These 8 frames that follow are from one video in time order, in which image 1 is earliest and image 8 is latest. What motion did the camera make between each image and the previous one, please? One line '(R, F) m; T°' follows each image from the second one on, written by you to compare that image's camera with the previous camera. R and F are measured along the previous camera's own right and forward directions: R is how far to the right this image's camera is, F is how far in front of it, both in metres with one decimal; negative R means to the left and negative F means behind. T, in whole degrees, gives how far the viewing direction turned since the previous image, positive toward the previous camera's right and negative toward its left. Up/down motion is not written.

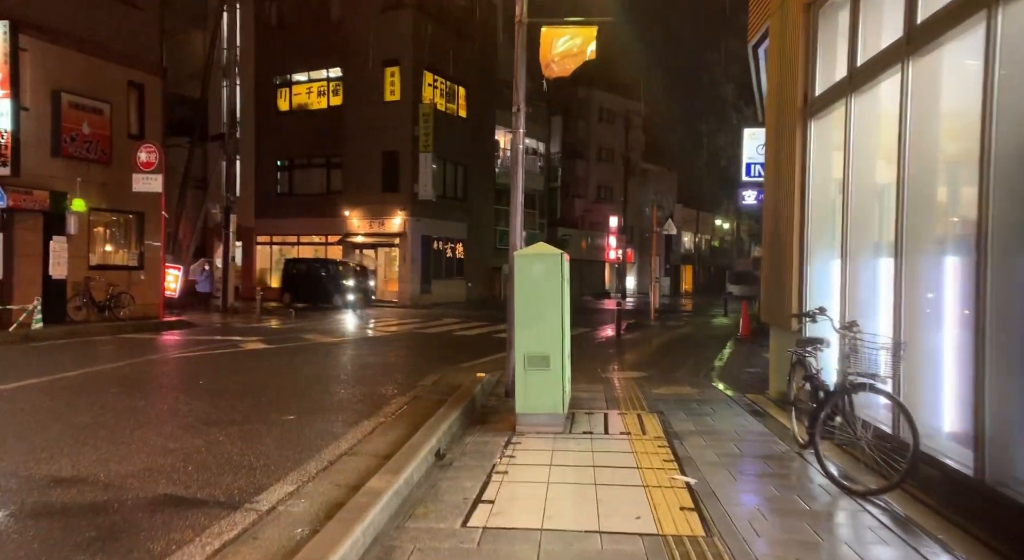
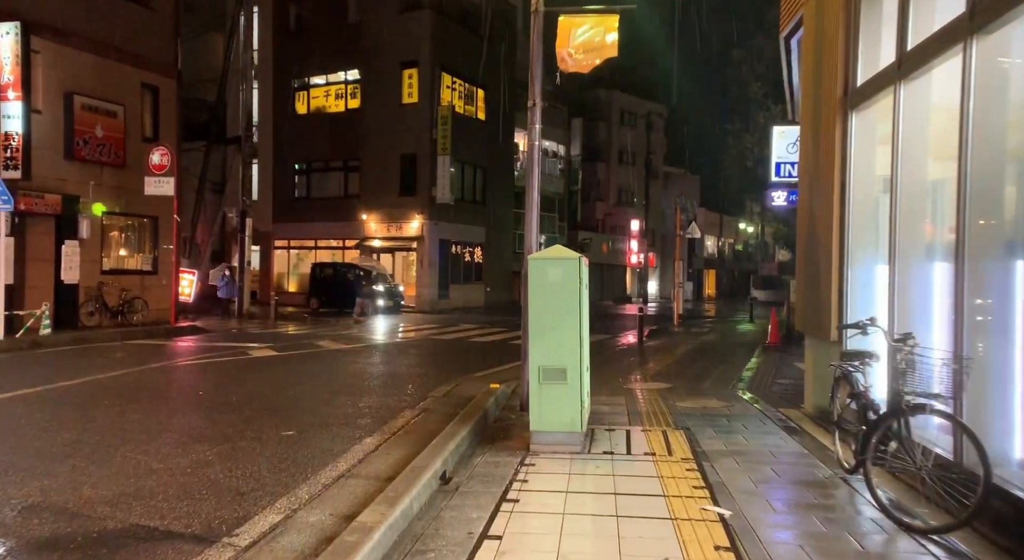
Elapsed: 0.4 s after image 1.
(+0.1, +0.6) m; -2°
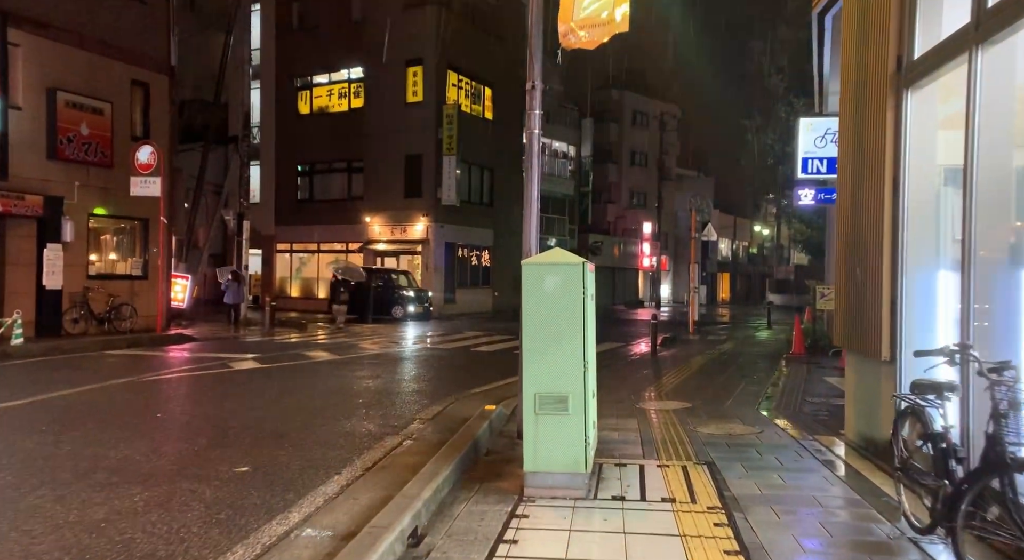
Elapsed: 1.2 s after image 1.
(+0.2, +1.2) m; -1°
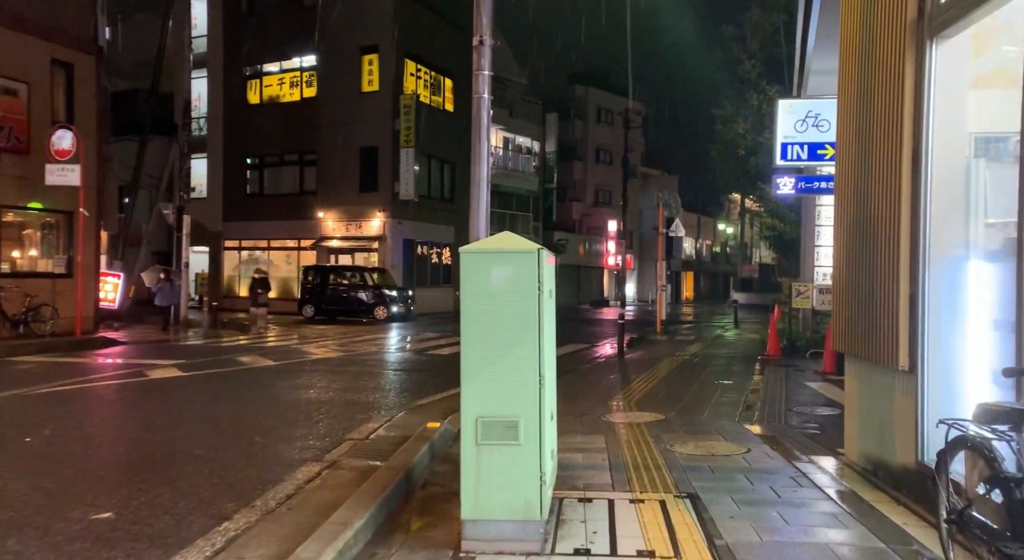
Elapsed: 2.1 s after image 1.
(+0.2, +1.4) m; +2°
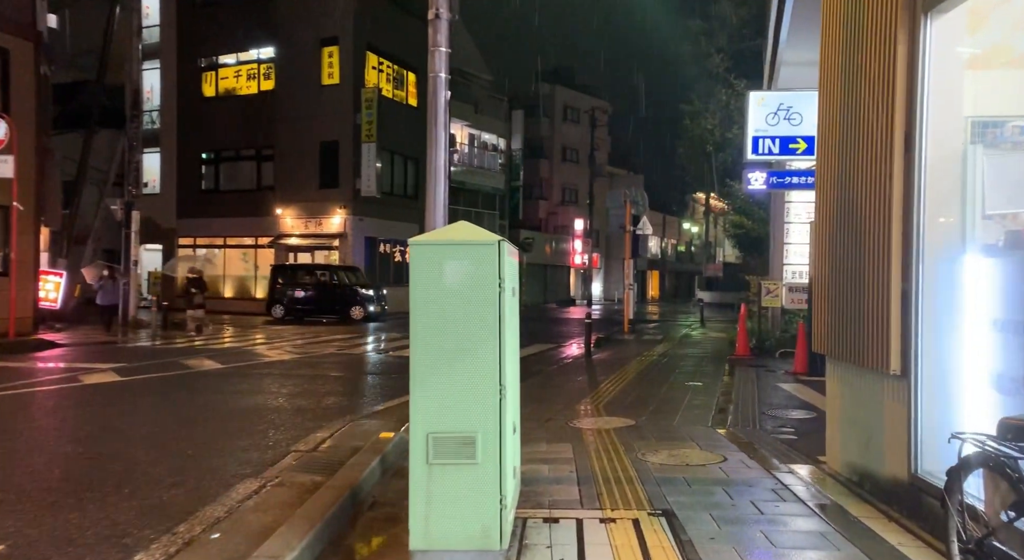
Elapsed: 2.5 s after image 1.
(+0.1, +0.6) m; +2°
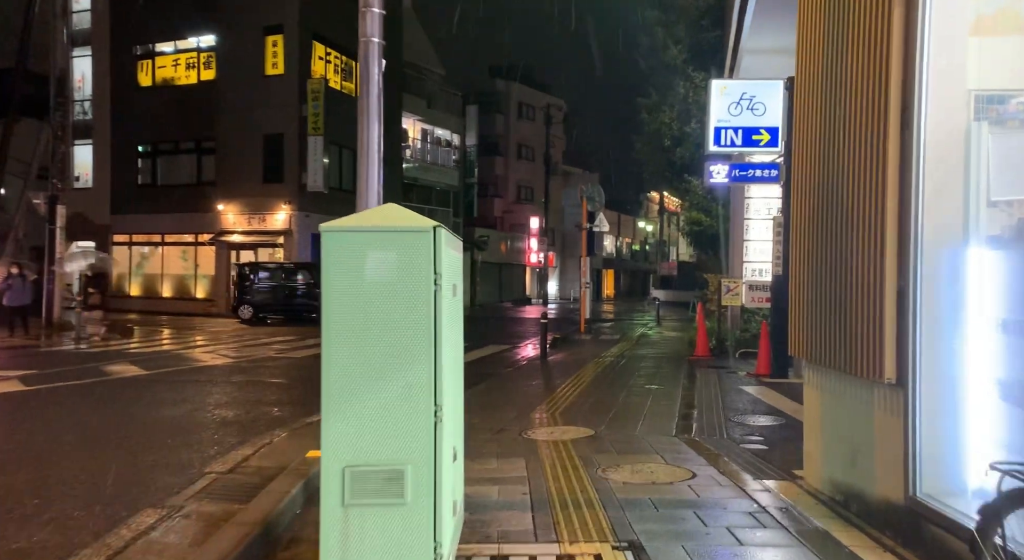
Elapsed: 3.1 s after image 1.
(+0.1, +0.8) m; +3°
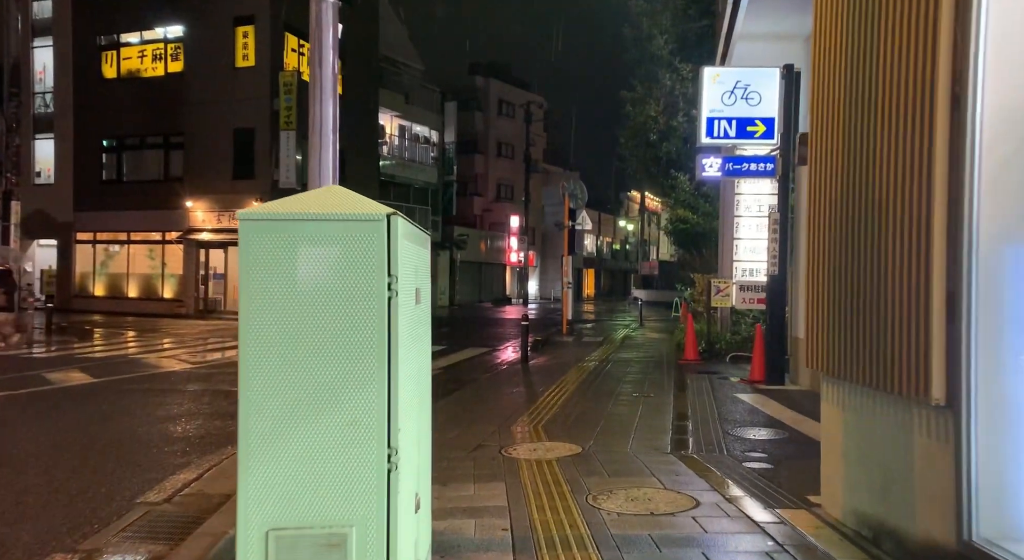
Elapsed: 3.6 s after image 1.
(0.0, +0.8) m; +1°
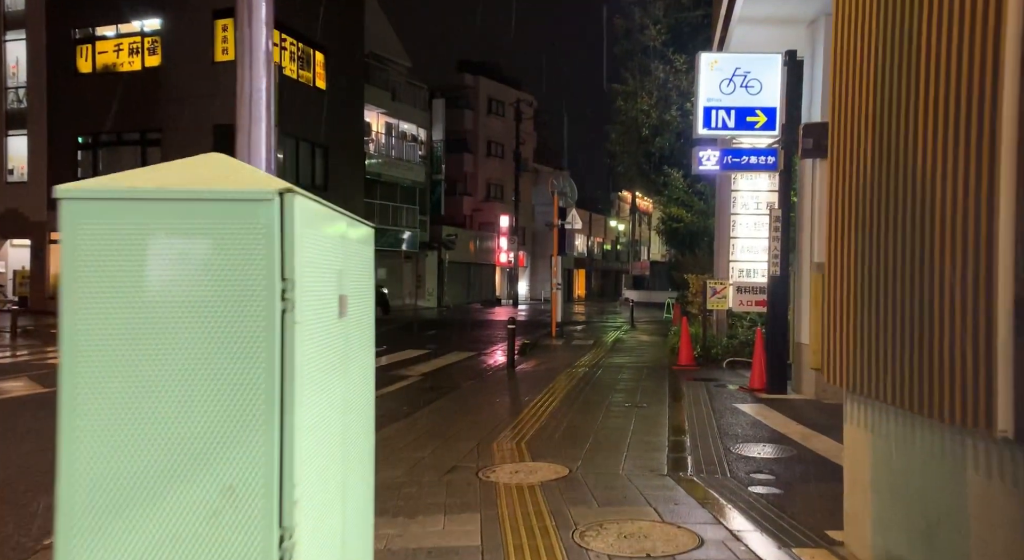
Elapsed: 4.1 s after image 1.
(+0.1, +0.8) m; +1°
